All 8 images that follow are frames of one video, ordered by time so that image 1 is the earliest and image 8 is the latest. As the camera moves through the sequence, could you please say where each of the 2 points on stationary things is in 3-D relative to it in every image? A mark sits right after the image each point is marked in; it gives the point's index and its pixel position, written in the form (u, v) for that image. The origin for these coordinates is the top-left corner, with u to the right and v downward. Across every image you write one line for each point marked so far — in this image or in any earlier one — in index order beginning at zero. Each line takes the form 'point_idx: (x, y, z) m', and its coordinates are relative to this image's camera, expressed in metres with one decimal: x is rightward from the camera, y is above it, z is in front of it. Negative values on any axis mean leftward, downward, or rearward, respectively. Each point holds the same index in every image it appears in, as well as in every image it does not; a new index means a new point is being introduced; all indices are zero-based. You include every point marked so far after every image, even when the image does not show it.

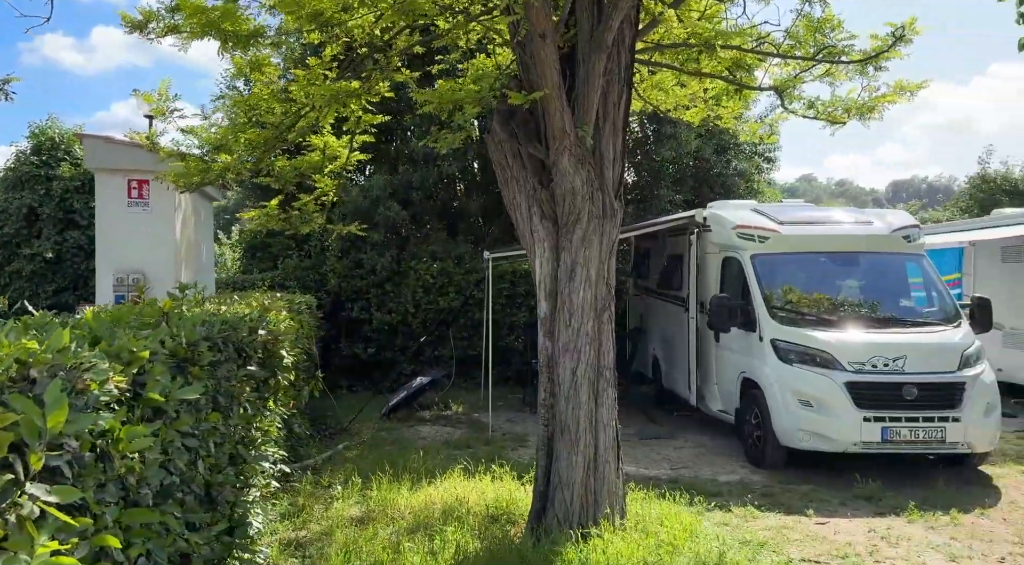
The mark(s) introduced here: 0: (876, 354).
0: (+3.2, -0.6, +7.1) m
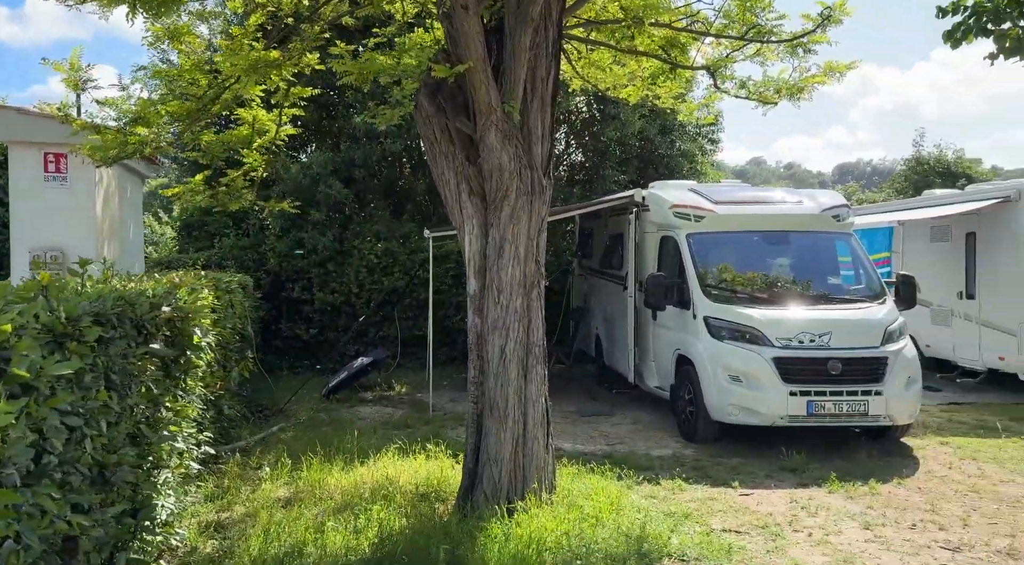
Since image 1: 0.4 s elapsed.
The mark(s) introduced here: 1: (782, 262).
0: (+2.6, -0.4, +7.2) m
1: (+2.8, +0.2, +8.3) m
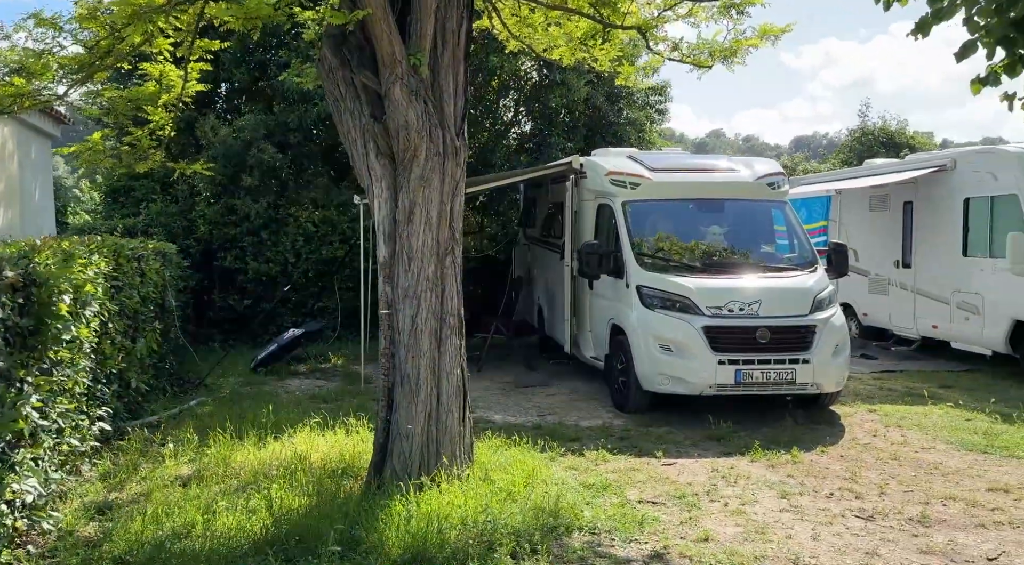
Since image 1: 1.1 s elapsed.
0: (+2.0, -0.2, +7.2) m
1: (+2.1, +0.5, +8.2) m
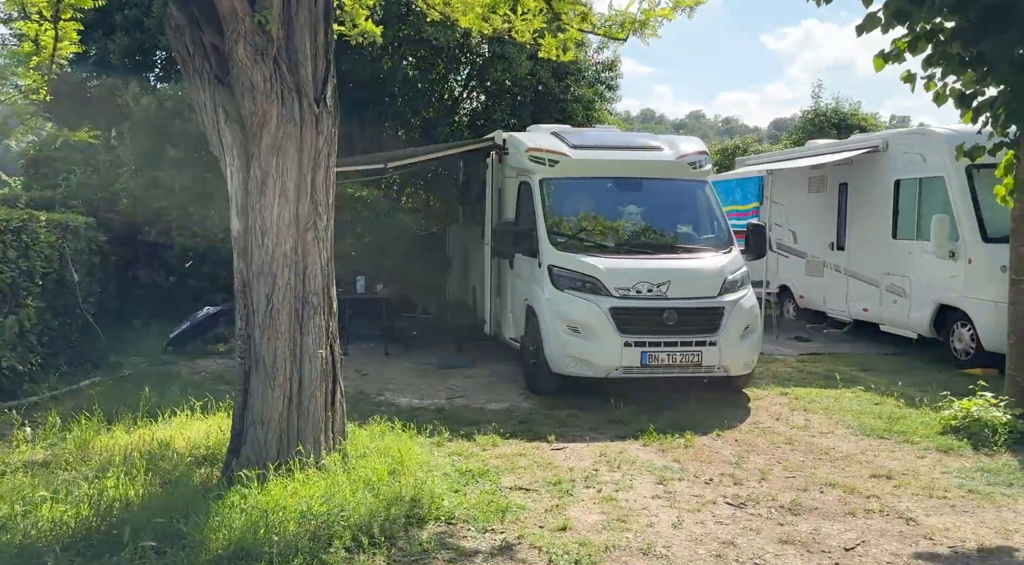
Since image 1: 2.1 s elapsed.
0: (+1.1, 0.0, +7.0) m
1: (+1.2, +0.7, +8.0) m
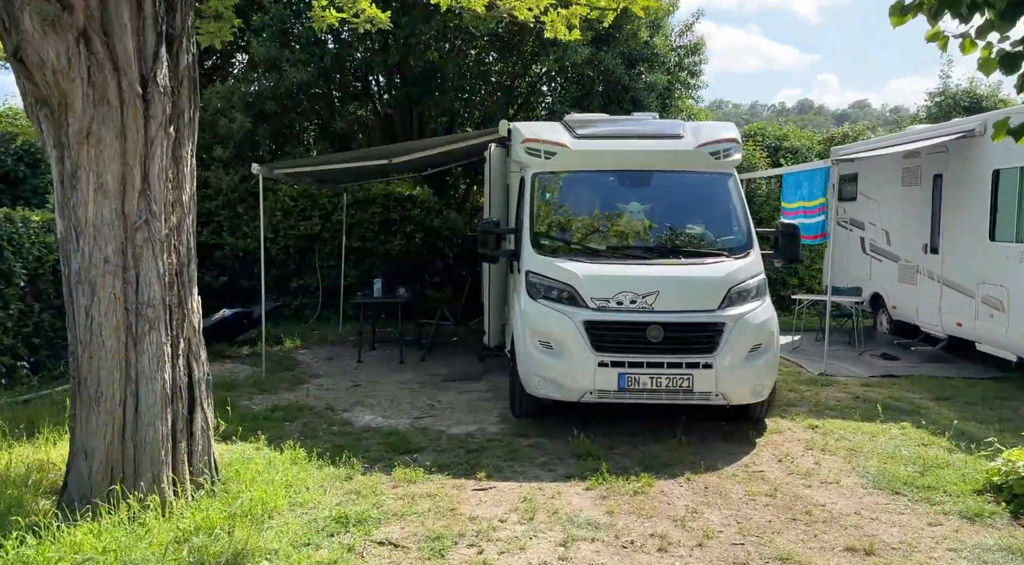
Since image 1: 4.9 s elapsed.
0: (+0.8, -0.1, +6.0) m
1: (+1.1, +0.7, +7.0) m
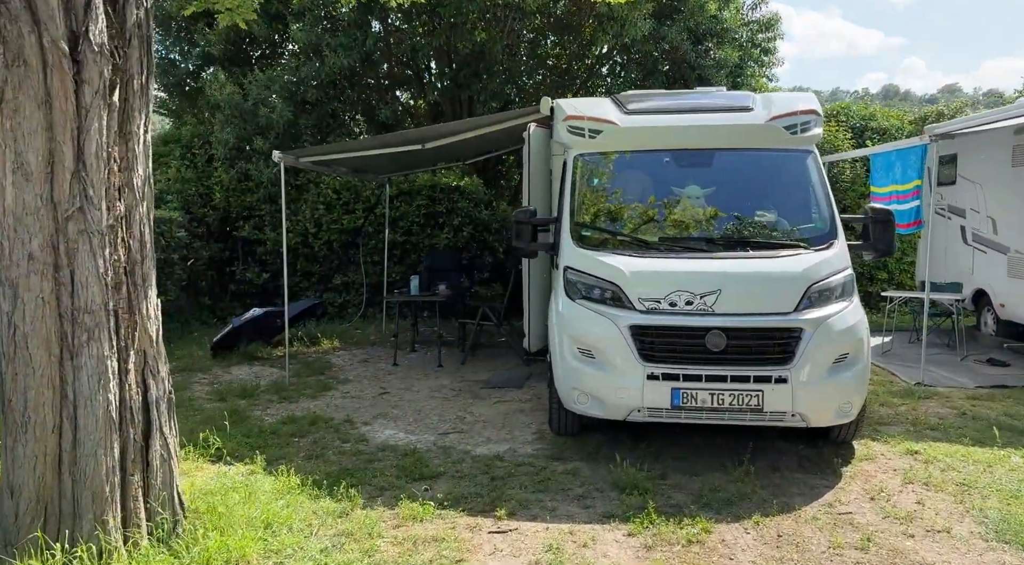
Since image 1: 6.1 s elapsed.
0: (+1.0, 0.0, +5.0) m
1: (+1.4, +0.7, +6.0) m
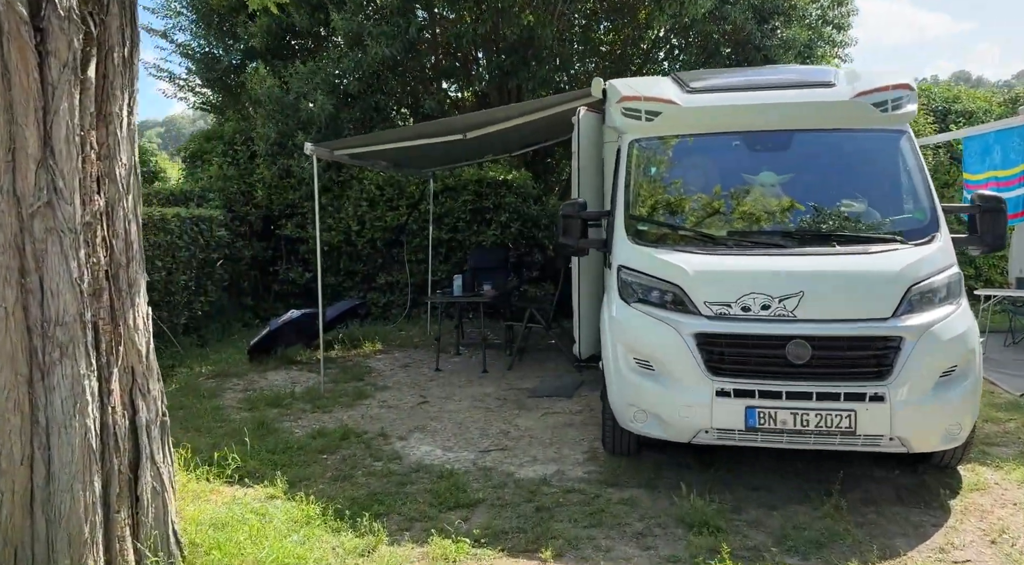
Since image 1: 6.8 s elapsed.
0: (+1.3, 0.0, +4.4) m
1: (+1.7, +0.7, +5.3) m
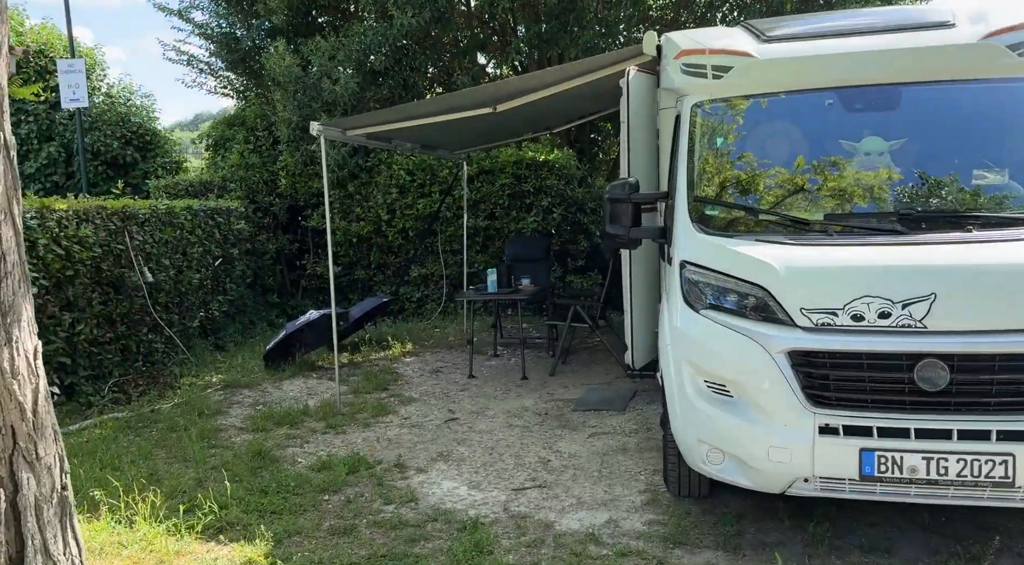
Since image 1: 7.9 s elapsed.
0: (+1.4, 0.0, +3.3) m
1: (+1.9, +0.7, +4.2) m
